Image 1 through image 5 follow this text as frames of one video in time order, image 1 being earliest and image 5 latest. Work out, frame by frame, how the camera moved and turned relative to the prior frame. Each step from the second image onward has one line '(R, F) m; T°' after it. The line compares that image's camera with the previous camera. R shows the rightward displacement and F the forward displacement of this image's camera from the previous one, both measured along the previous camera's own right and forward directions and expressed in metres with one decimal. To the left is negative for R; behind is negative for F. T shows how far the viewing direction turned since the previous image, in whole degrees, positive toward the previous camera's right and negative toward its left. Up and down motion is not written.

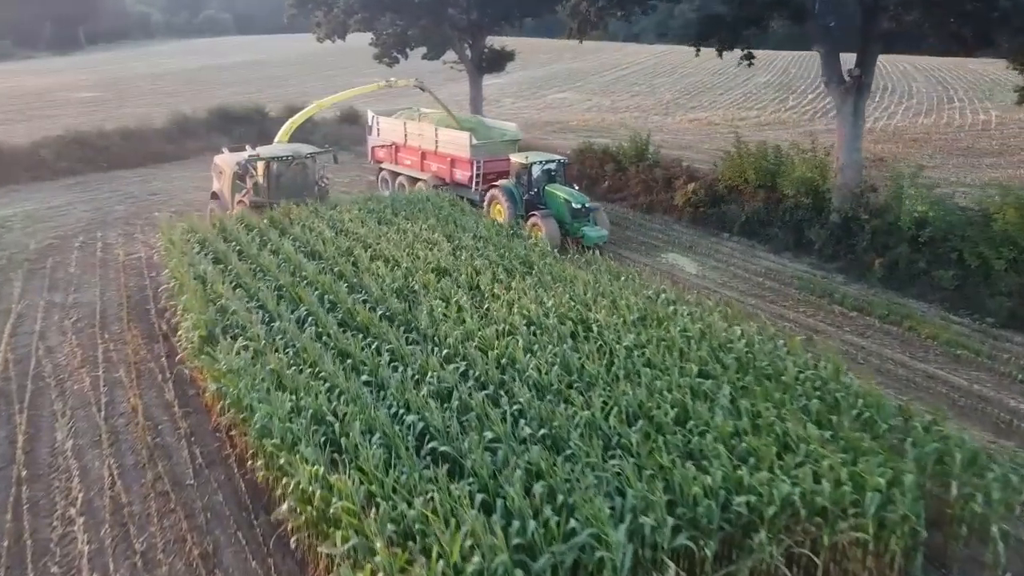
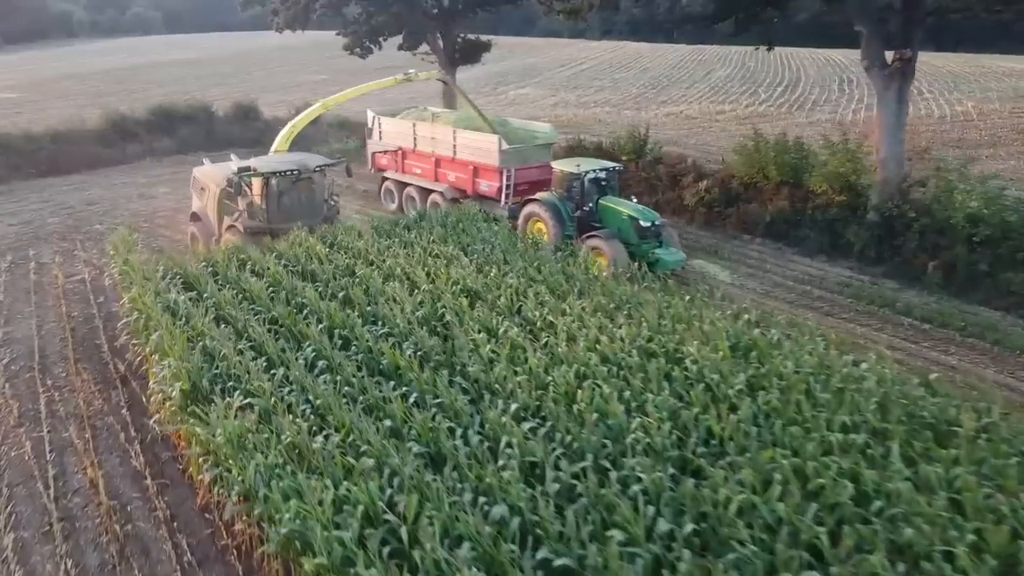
(-1.0, +1.7) m; +4°
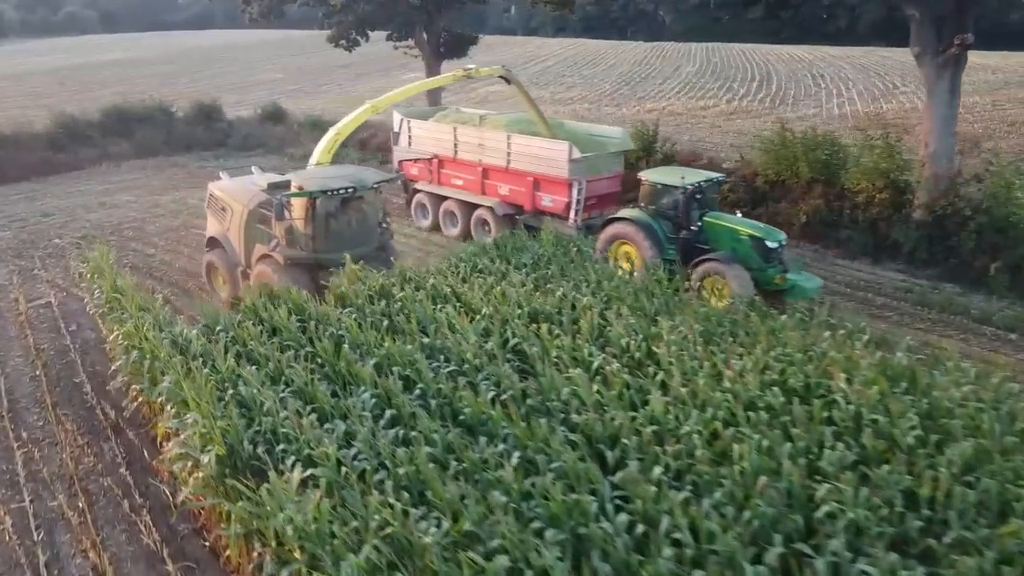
(-1.1, +1.2) m; +4°
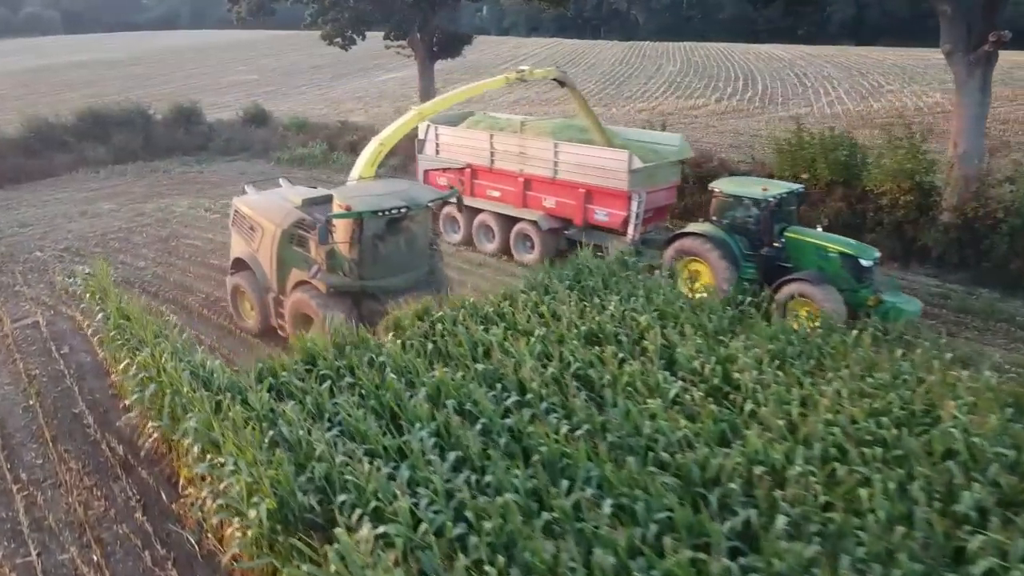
(-0.6, +0.6) m; +2°
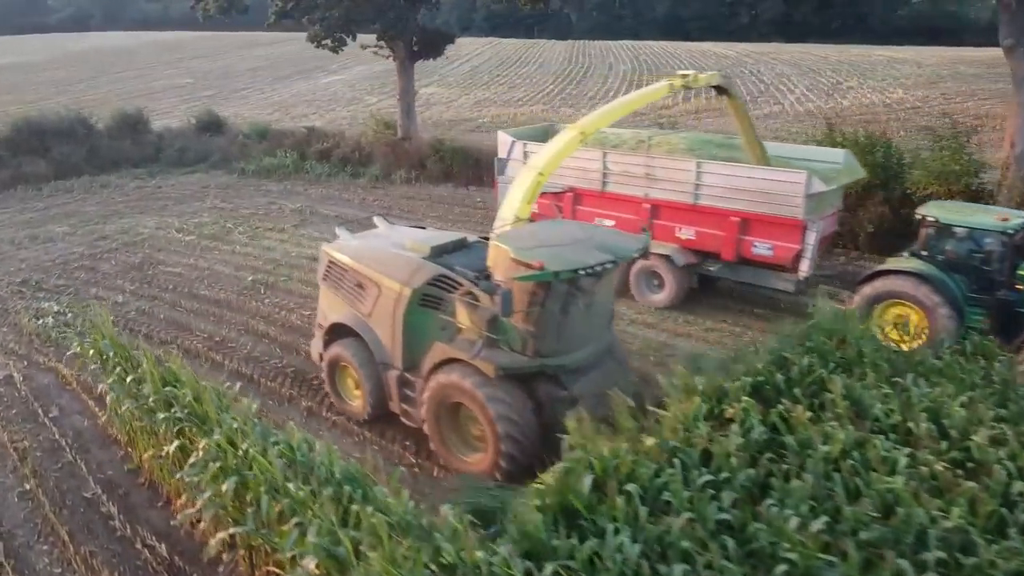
(-1.4, +1.2) m; +5°
